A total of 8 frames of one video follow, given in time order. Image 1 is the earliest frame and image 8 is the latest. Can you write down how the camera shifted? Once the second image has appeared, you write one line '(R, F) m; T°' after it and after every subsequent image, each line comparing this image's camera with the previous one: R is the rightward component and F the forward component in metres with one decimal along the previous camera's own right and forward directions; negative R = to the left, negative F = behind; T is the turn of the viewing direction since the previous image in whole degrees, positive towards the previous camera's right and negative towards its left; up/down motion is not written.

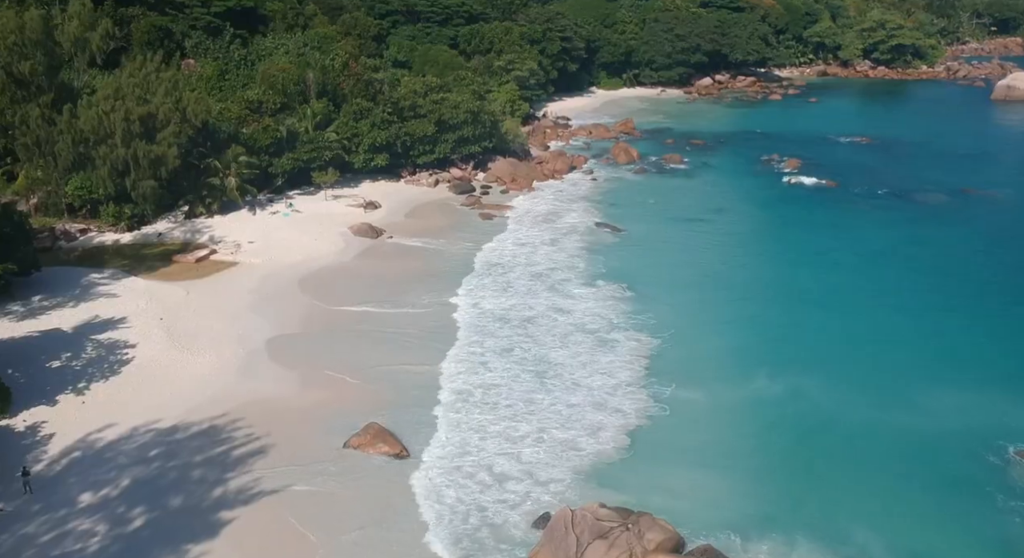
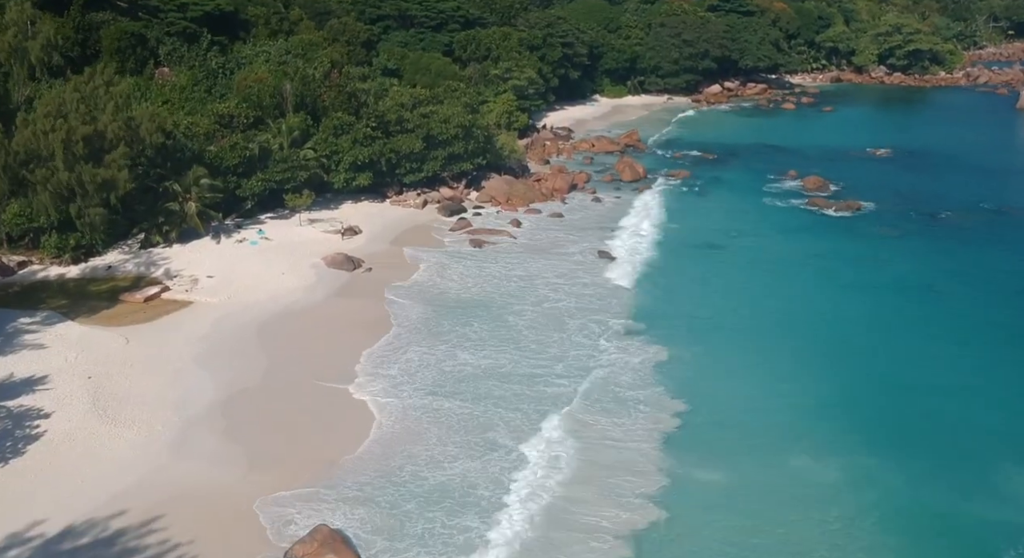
(+0.5, +4.7) m; 0°
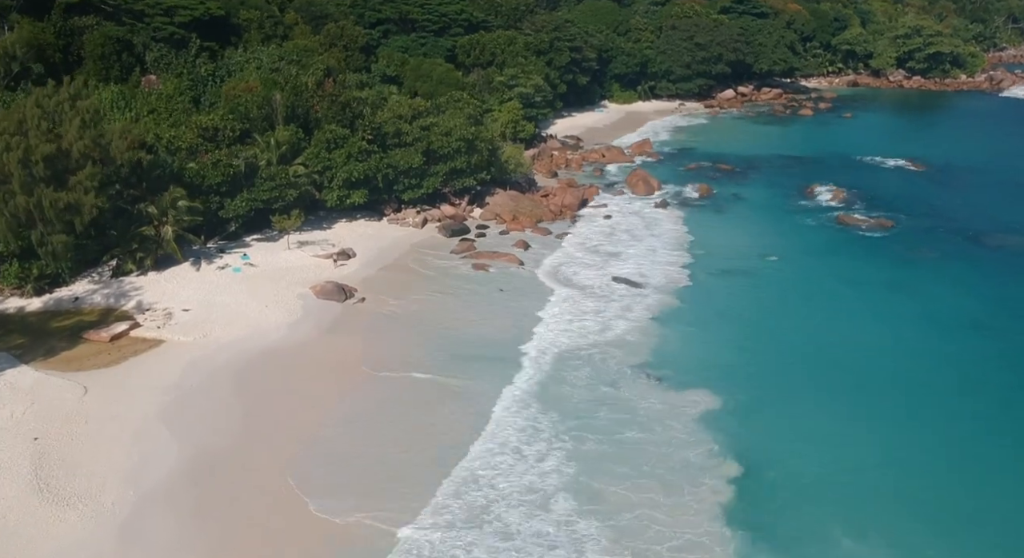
(-0.1, +3.6) m; 0°
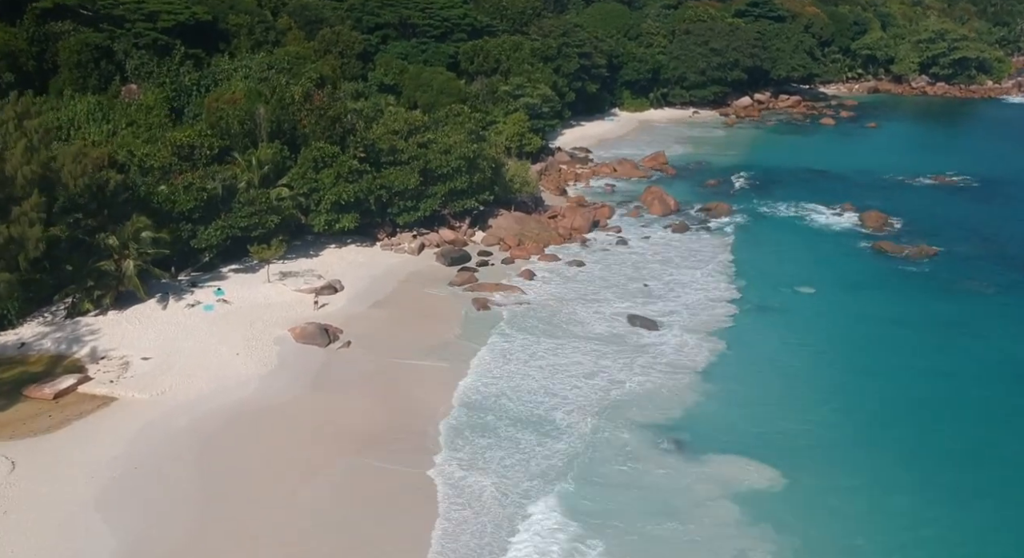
(+0.1, +4.2) m; 0°
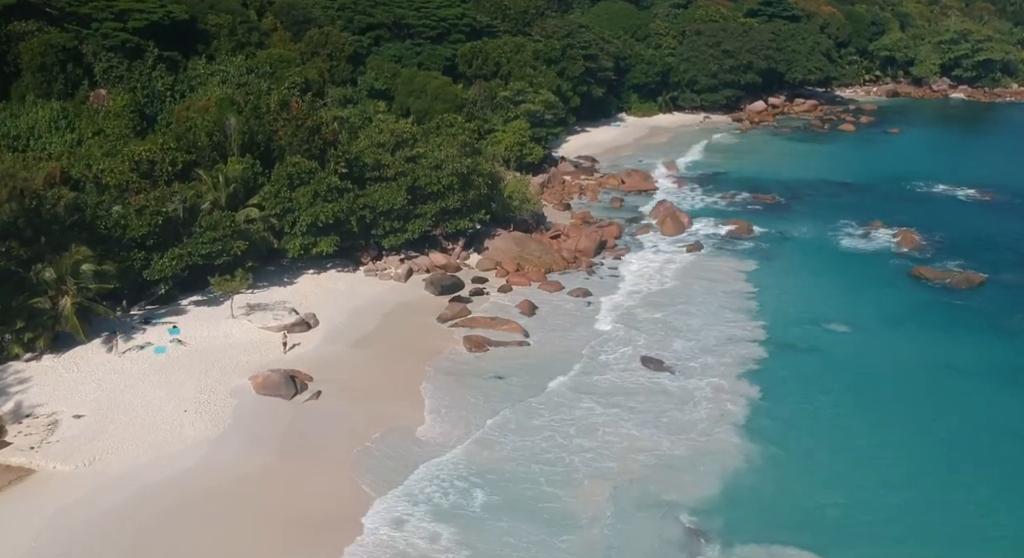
(+0.3, +4.4) m; 0°
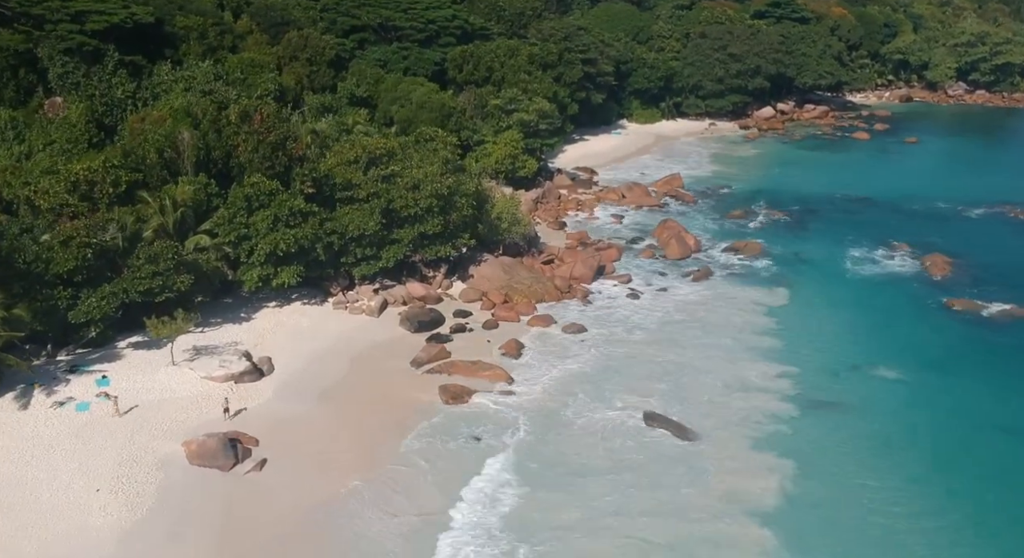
(+0.6, +4.3) m; 0°
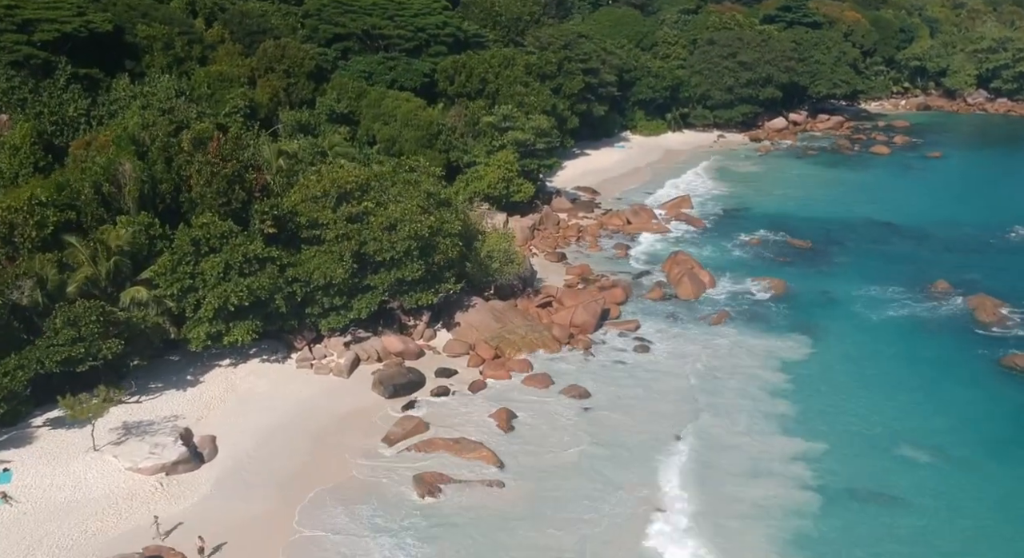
(+0.3, +4.7) m; 0°
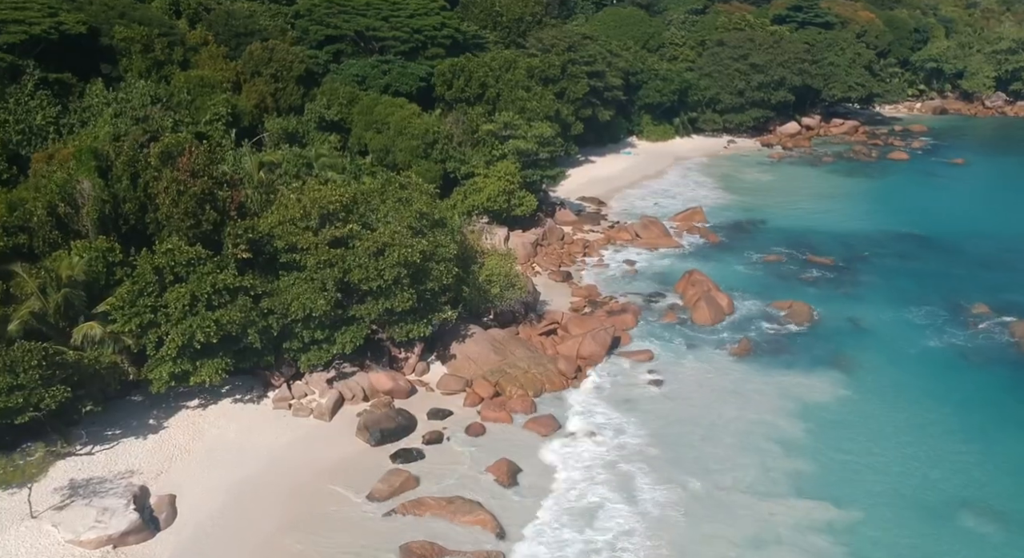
(0.0, +3.1) m; 0°
